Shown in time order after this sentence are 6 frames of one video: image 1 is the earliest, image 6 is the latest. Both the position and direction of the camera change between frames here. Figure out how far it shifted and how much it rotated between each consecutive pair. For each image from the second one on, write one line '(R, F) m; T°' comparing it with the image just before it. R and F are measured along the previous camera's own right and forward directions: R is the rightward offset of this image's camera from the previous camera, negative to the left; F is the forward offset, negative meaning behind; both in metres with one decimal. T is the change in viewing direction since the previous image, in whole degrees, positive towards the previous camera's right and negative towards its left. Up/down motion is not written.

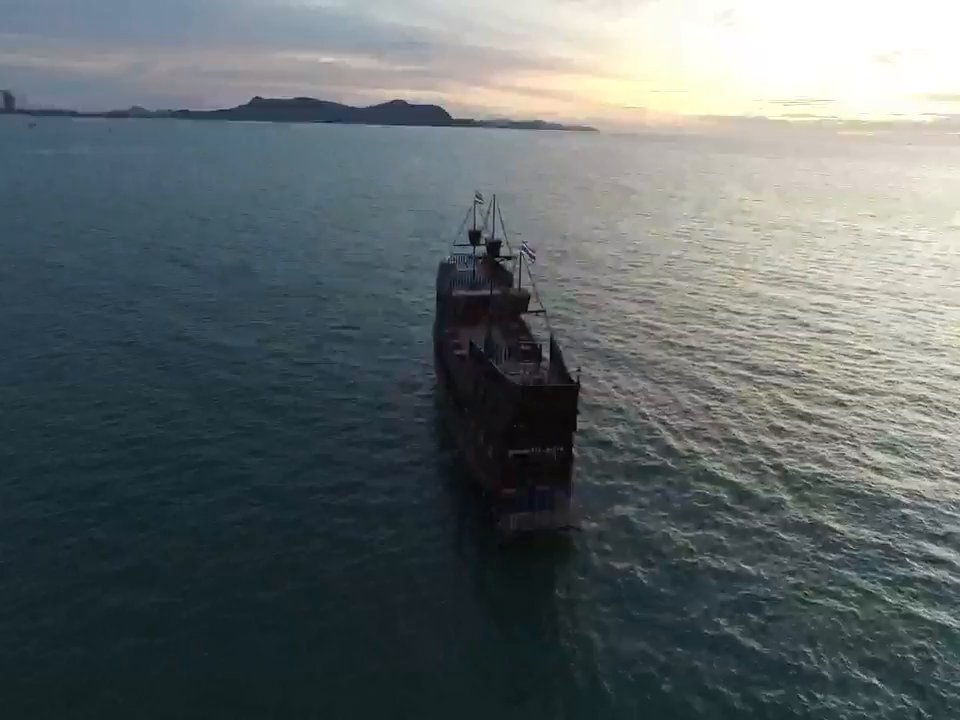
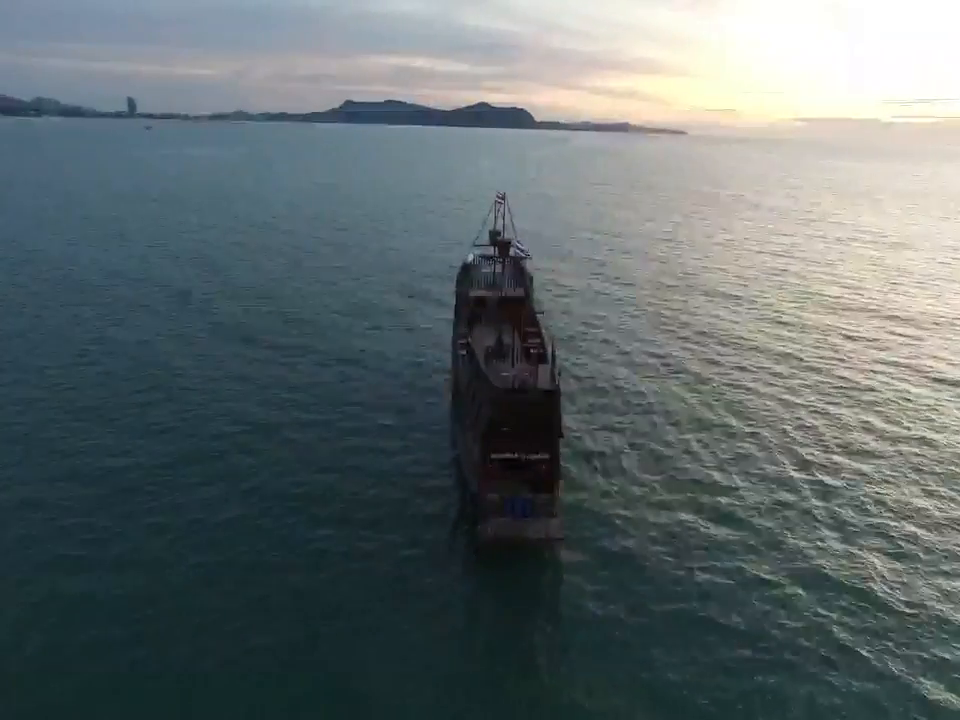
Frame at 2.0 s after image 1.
(+6.9, +0.8) m; -9°
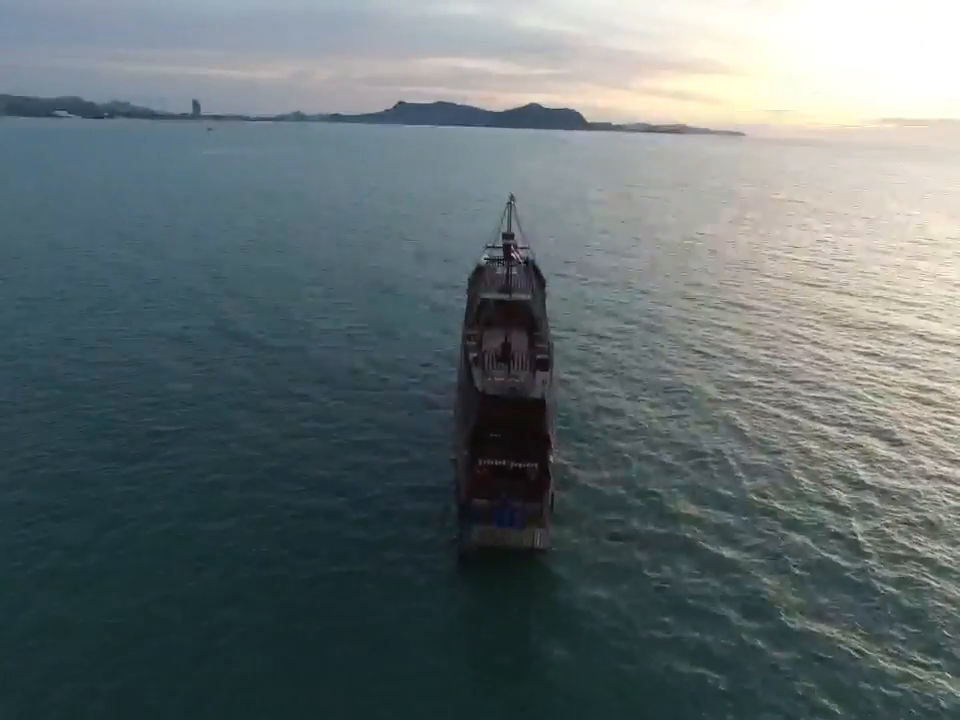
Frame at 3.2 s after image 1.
(+4.1, +0.9) m; -6°
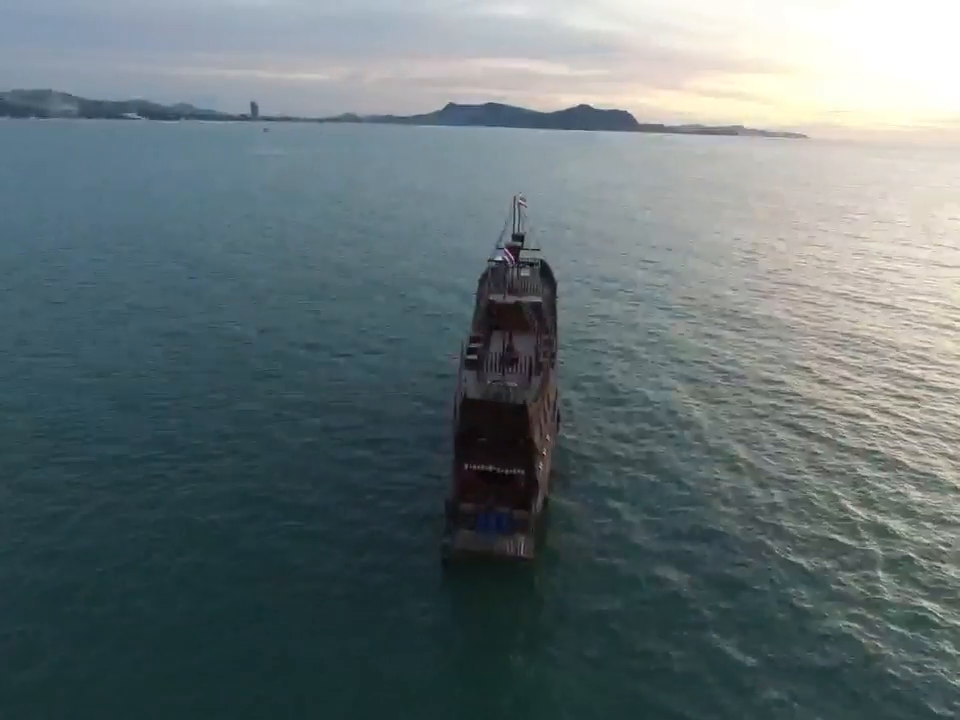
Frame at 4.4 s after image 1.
(+3.9, +0.6) m; -5°
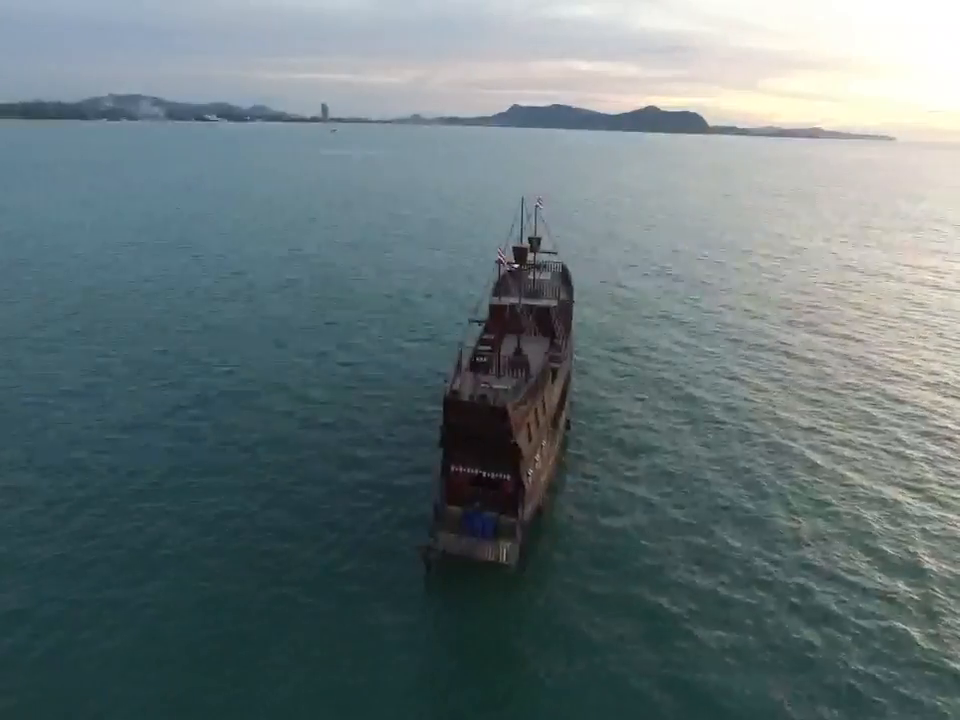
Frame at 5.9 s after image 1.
(+4.6, +0.8) m; -7°
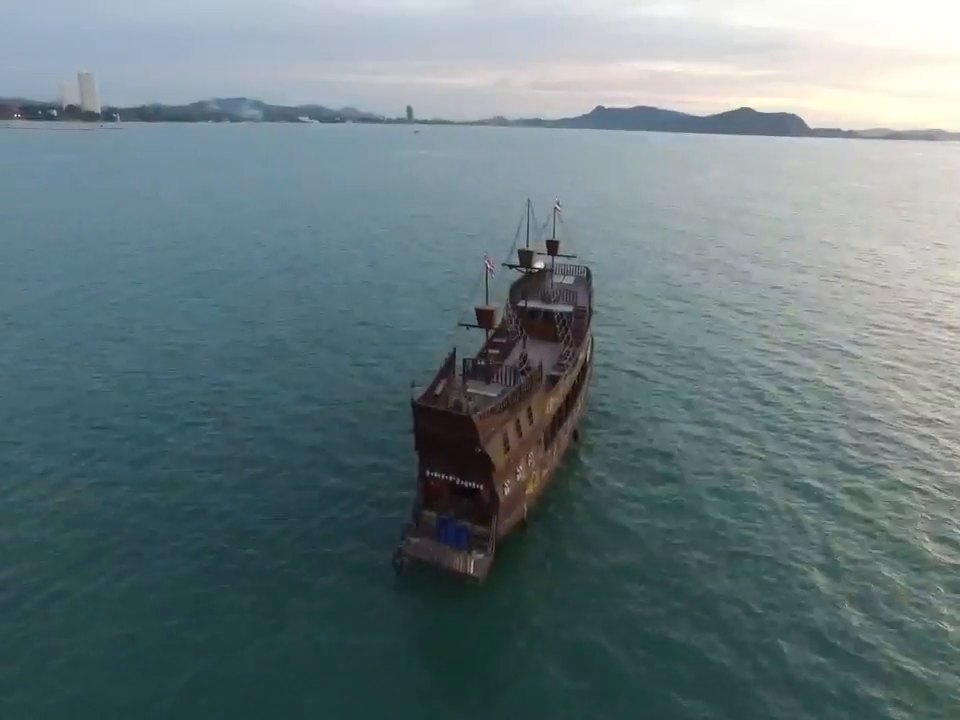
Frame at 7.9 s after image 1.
(+6.0, +1.8) m; -9°
